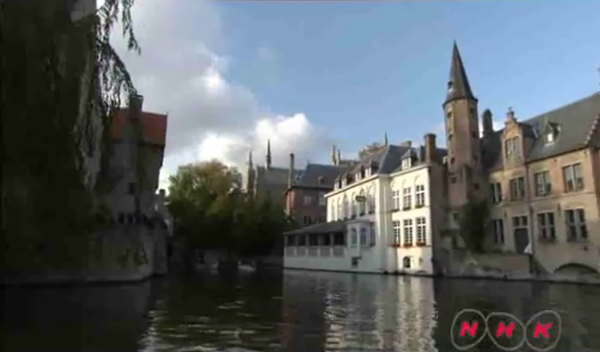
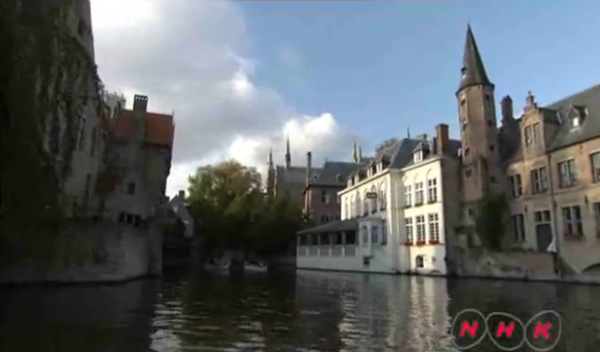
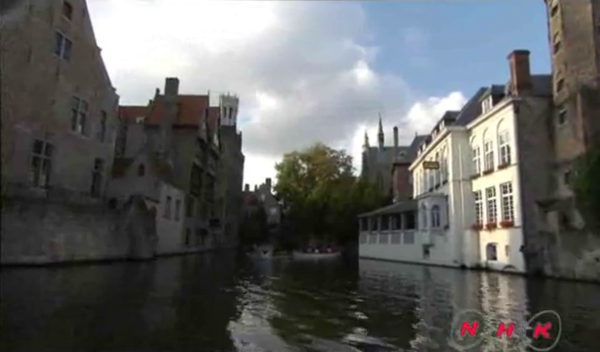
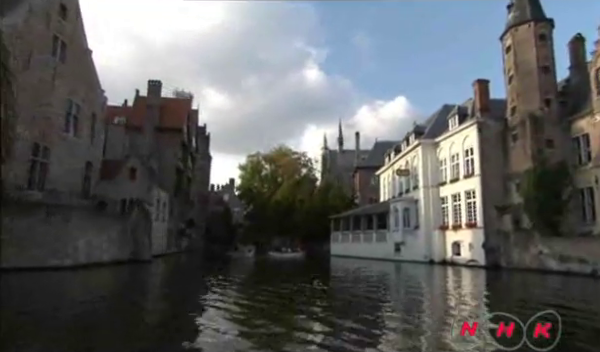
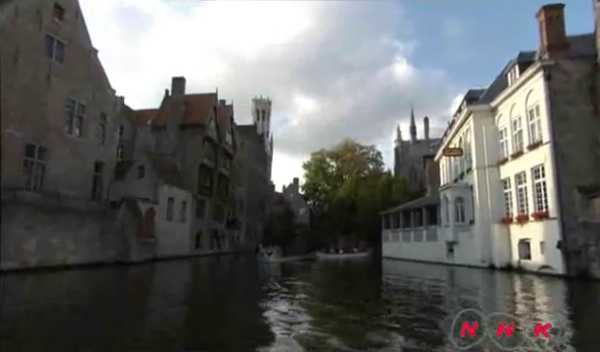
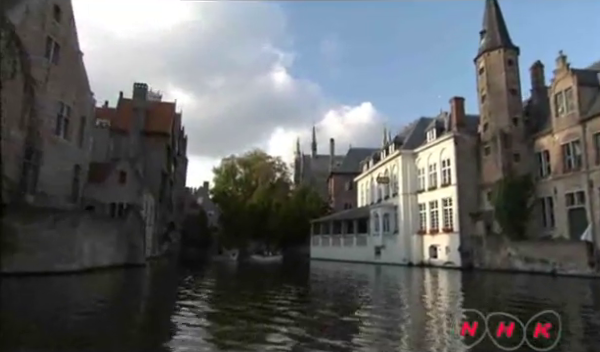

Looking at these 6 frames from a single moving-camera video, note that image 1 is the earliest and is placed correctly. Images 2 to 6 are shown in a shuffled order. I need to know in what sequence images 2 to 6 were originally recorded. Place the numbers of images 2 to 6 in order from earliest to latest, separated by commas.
2, 6, 4, 3, 5
